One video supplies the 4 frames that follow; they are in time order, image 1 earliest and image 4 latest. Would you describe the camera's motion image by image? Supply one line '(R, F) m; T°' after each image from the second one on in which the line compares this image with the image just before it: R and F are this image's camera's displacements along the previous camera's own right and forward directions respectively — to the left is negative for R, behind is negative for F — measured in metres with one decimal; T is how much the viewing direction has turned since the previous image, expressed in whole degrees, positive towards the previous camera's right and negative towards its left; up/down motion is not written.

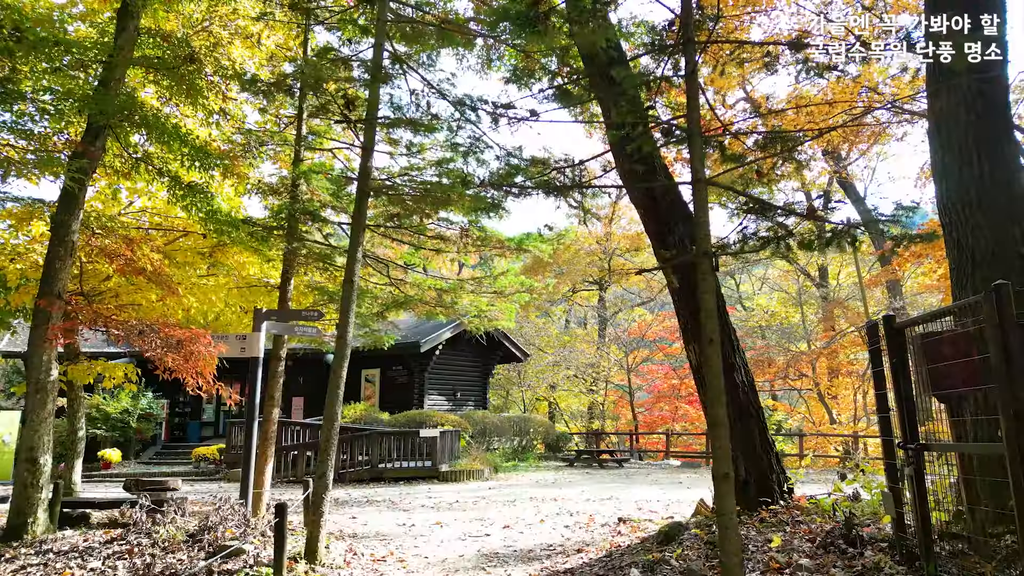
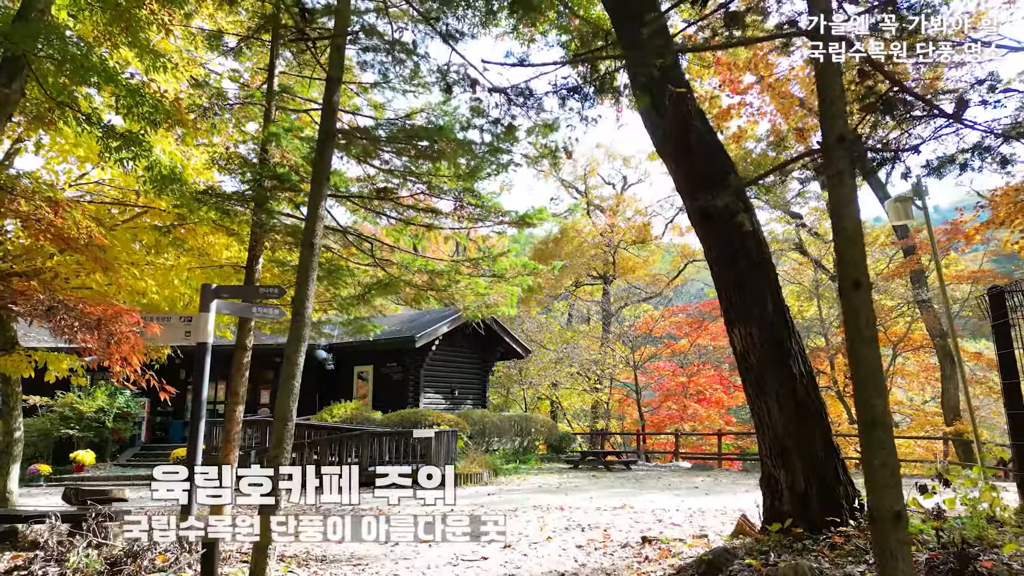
(0.0, +1.0) m; 0°
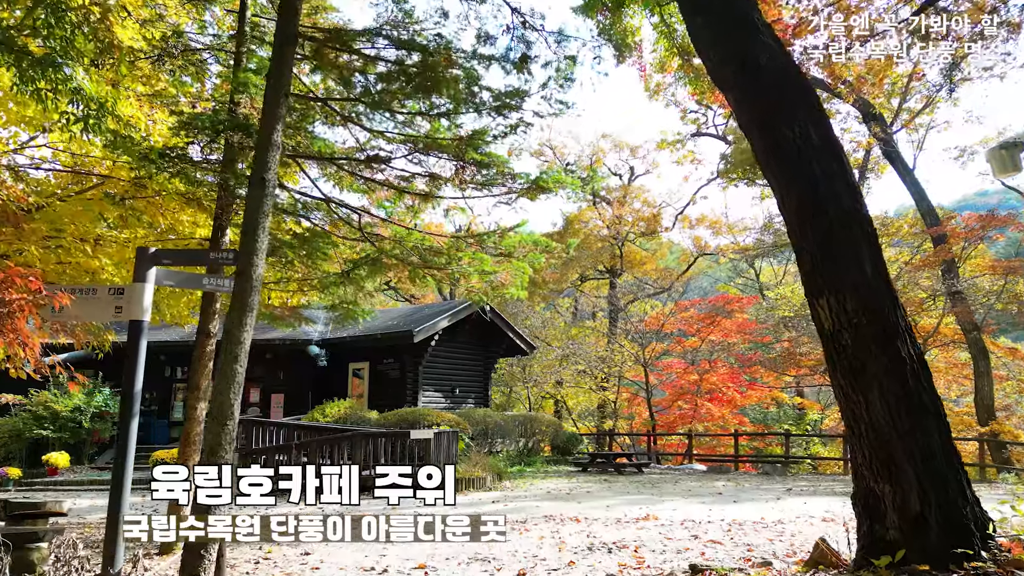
(-0.1, +1.0) m; 0°
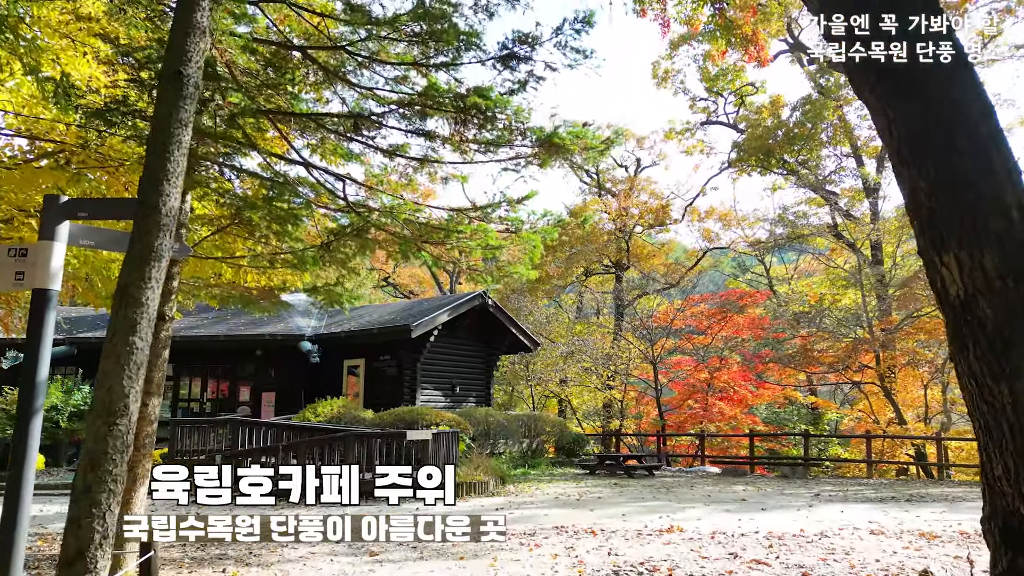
(-0.1, +0.9) m; 0°
